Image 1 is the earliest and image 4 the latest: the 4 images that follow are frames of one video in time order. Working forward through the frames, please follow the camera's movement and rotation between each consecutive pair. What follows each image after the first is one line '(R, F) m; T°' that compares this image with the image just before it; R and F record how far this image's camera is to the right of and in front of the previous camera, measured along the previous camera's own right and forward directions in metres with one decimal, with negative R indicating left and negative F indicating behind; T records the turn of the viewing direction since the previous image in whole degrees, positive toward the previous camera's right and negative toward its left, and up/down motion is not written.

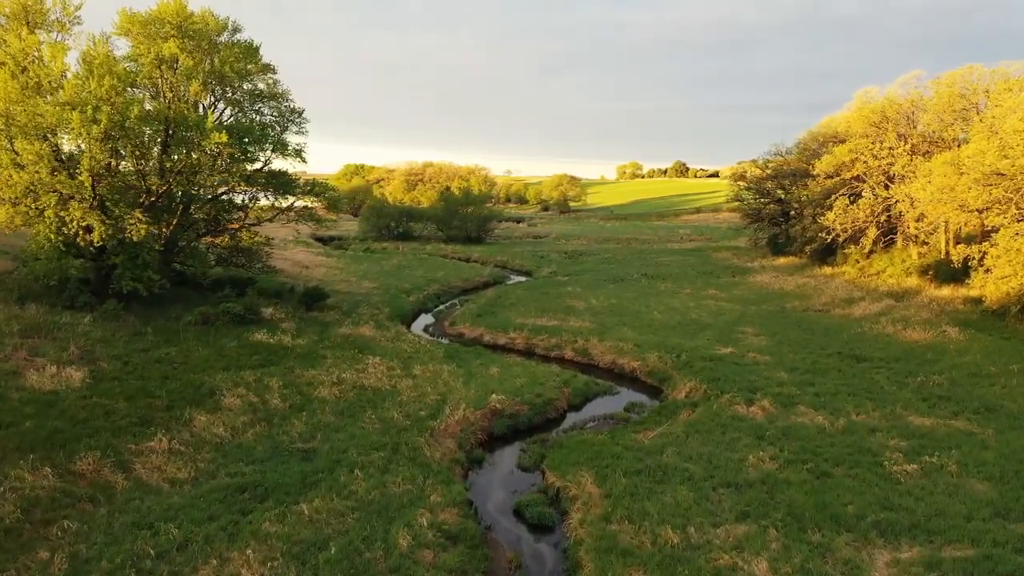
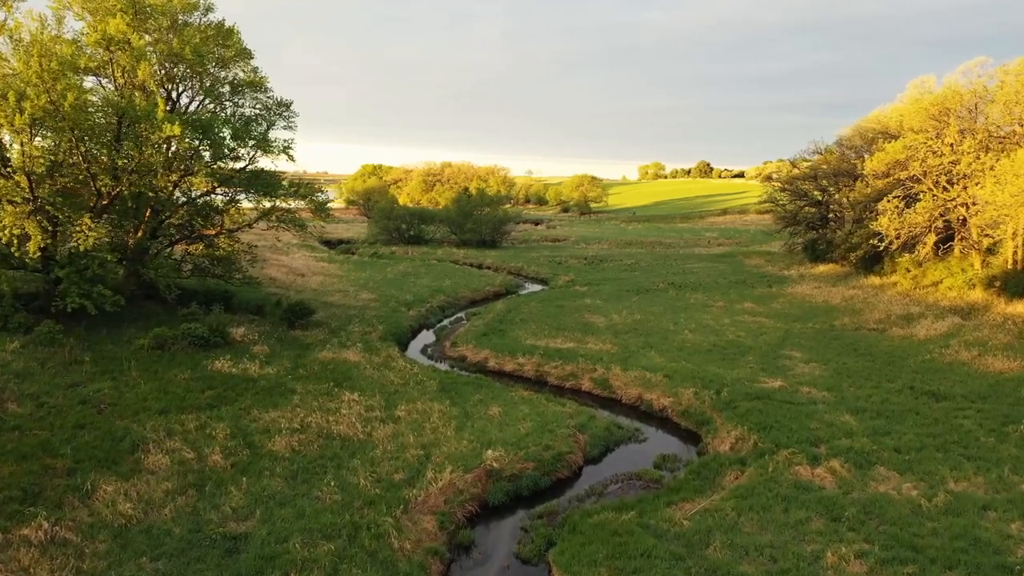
(+0.5, +3.7) m; -2°
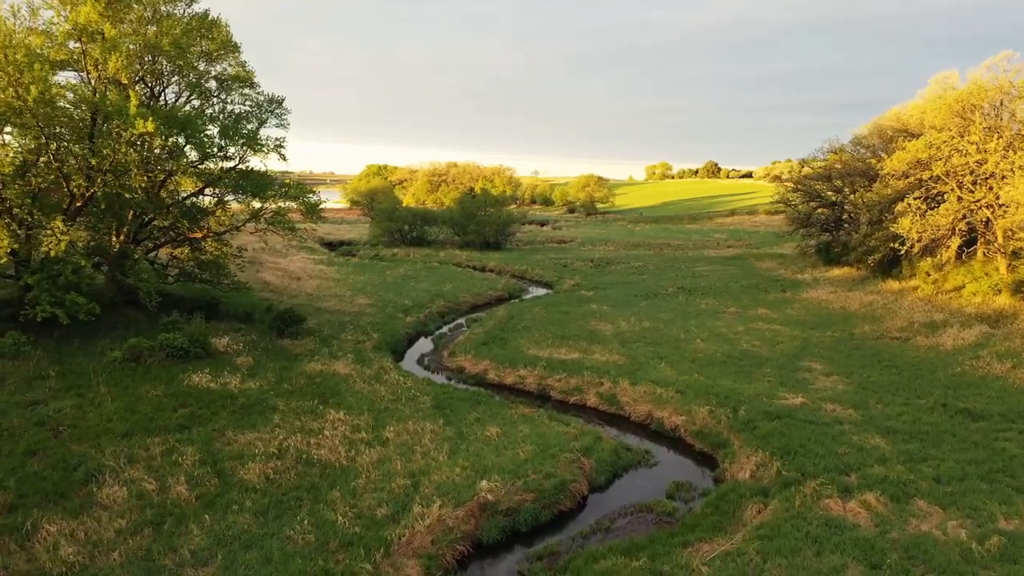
(+0.2, +1.4) m; -1°
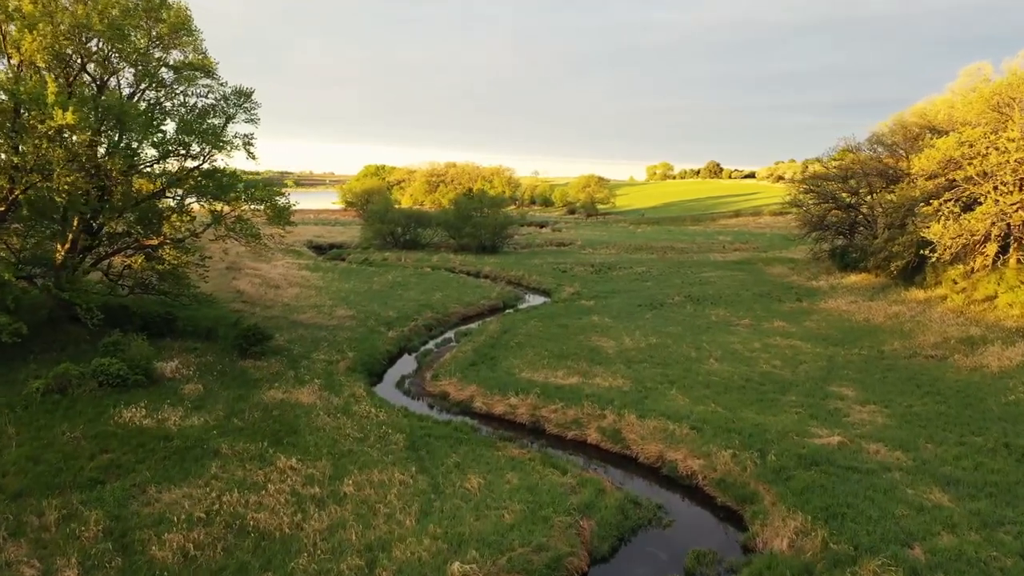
(+0.4, +2.7) m; 0°
